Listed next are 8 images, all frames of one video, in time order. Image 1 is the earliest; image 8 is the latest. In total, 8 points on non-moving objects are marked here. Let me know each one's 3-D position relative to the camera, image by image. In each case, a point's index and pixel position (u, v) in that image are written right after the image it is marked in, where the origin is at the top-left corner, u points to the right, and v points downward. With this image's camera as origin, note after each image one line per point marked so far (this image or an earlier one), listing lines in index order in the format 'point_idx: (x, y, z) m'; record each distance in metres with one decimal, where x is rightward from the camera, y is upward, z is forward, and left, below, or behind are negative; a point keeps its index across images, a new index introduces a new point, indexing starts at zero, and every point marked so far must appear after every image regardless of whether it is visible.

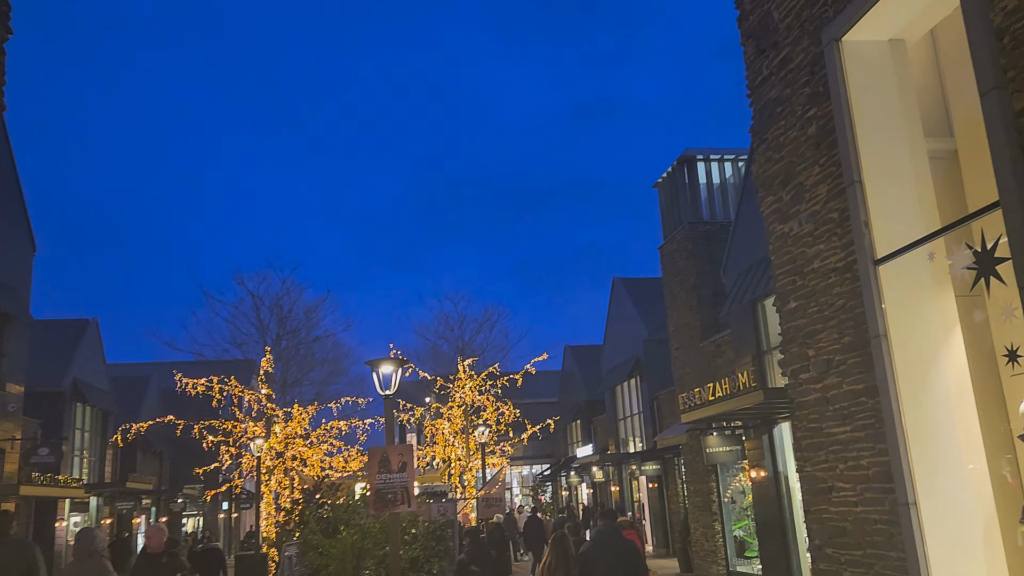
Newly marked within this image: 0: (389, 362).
0: (-1.7, -1.0, +10.9) m
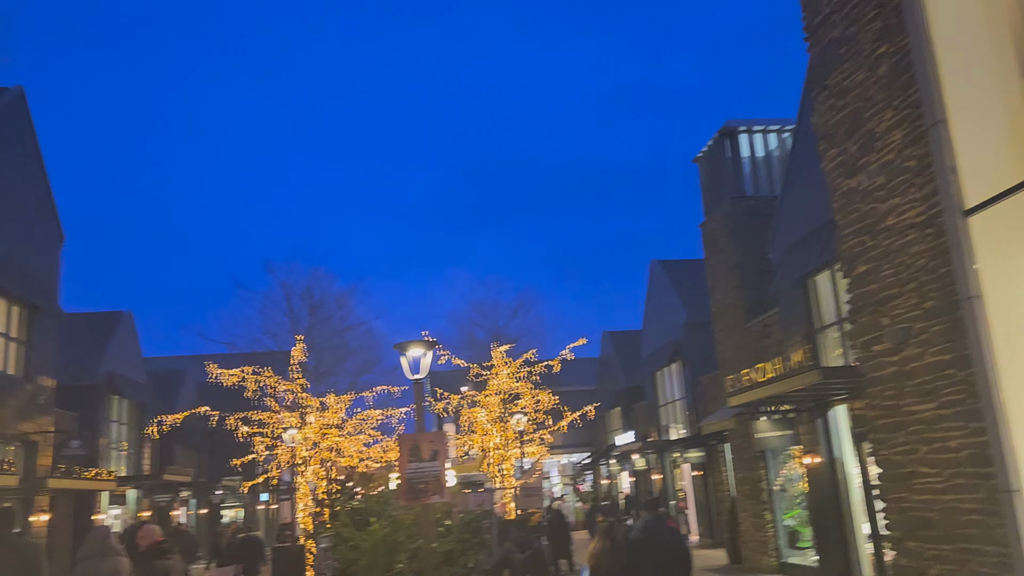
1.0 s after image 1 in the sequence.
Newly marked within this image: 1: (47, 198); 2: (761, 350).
0: (-1.2, -0.8, +10.4) m
1: (-10.5, +2.0, +17.6) m
2: (+5.0, -1.2, +15.6) m
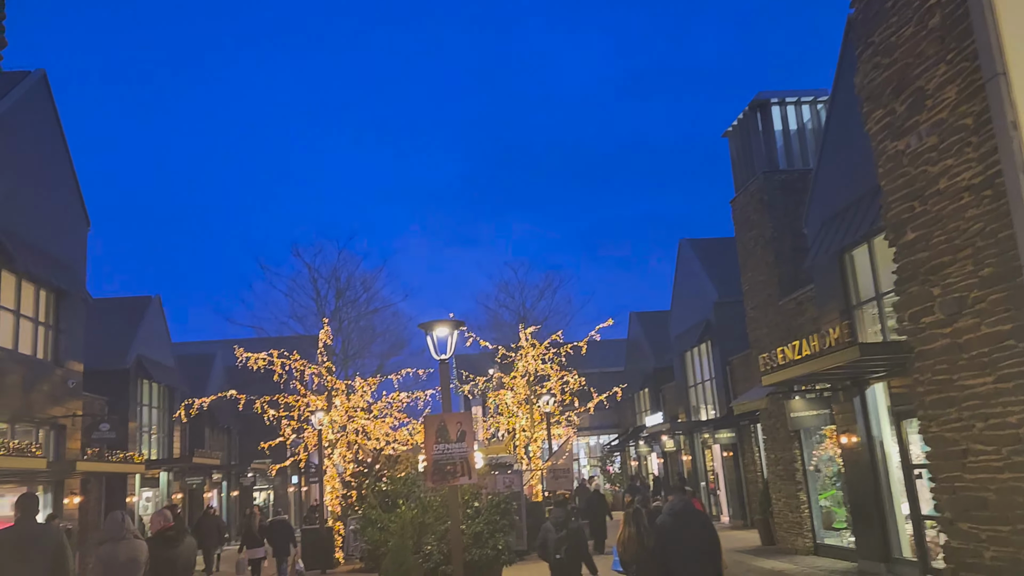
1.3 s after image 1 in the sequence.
0: (-0.9, -0.5, +10.2) m
1: (-9.9, +2.4, +17.7) m
2: (+5.5, -0.8, +15.2) m
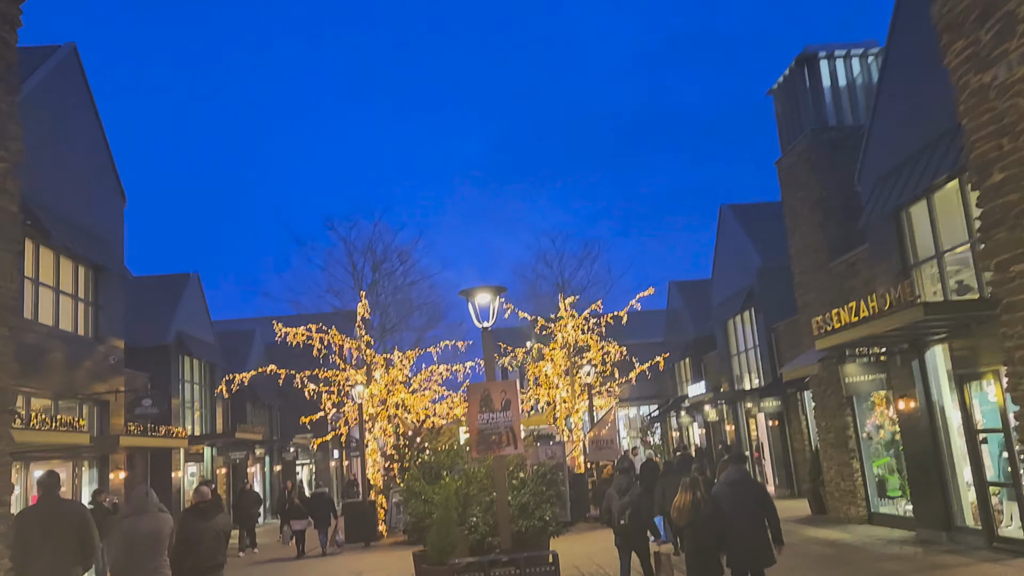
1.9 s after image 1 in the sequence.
0: (-0.3, 0.0, +9.9) m
1: (-9.1, +2.9, +17.6) m
2: (+6.2, -0.1, +14.6) m
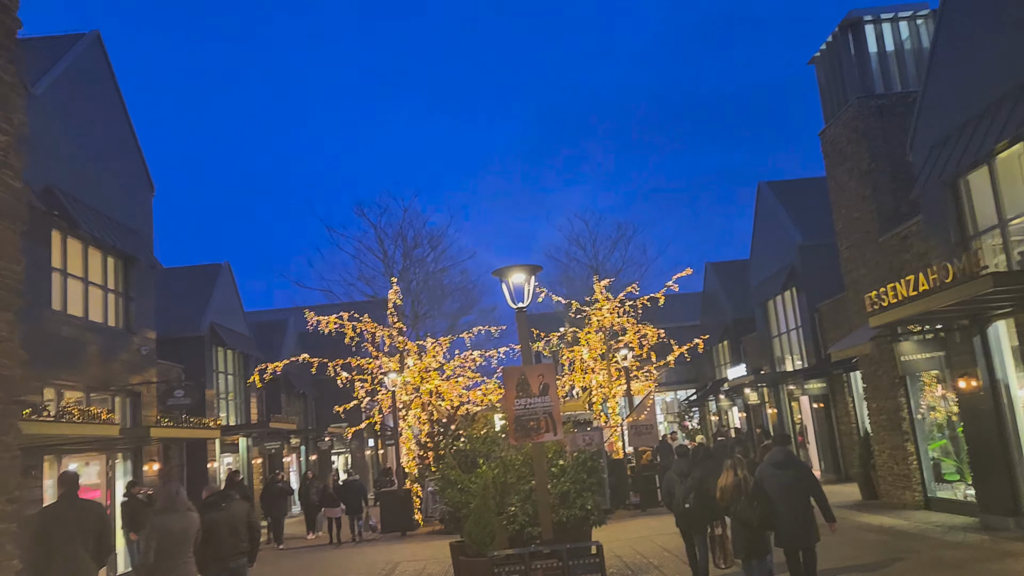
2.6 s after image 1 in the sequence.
0: (+0.1, +0.2, +9.4) m
1: (-8.4, +3.1, +17.5) m
2: (+6.8, +0.4, +13.9) m
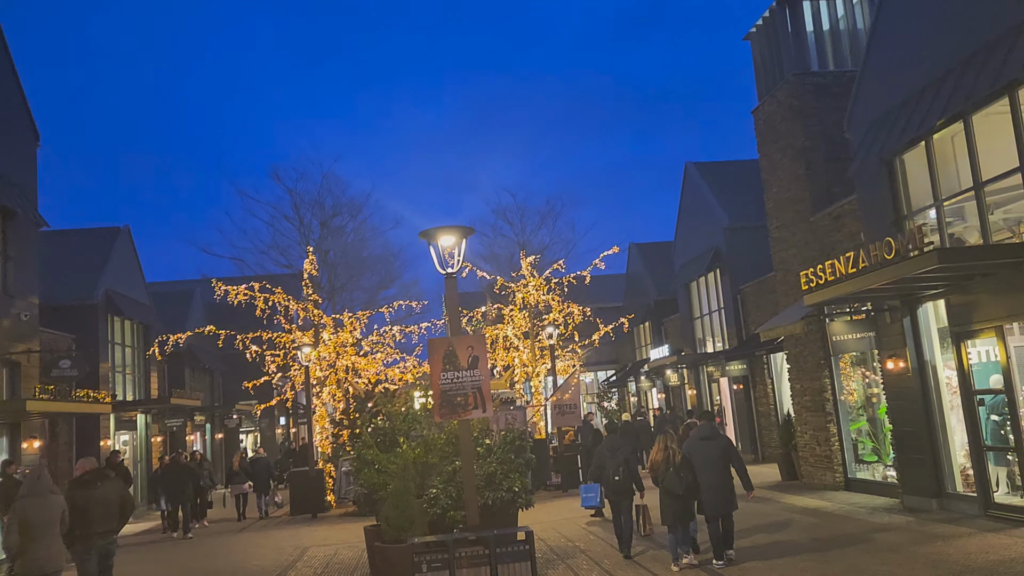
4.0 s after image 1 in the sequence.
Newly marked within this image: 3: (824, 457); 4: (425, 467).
0: (-0.7, +0.6, +8.6) m
1: (-9.9, +3.9, +15.7) m
2: (+5.6, +0.7, +13.8) m
3: (+5.8, -3.1, +14.7) m
4: (-1.1, -2.2, +9.7) m
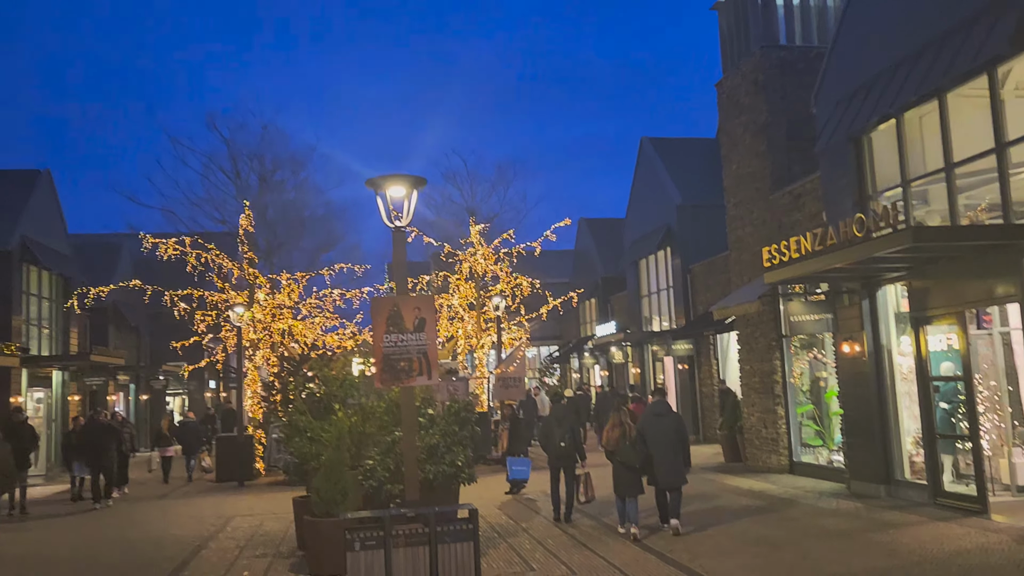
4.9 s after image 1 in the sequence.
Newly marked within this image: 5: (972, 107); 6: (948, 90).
0: (-1.1, +1.1, +7.9) m
1: (-10.6, +5.0, +14.2) m
2: (+4.7, +1.1, +13.5) m
3: (+4.7, -2.8, +14.5) m
4: (-1.7, -1.7, +9.0) m
5: (+5.6, +2.2, +9.5) m
6: (+5.5, +2.5, +9.9) m
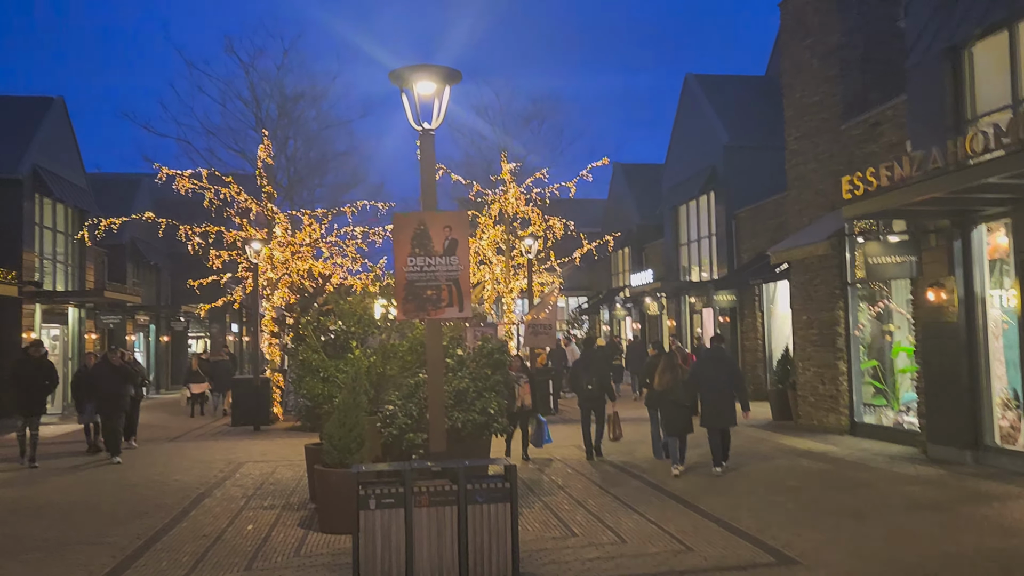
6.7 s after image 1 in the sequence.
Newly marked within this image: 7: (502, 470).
0: (-0.7, +1.8, +6.6) m
1: (-9.9, +6.3, +12.9) m
2: (+5.4, +2.0, +12.0) m
3: (+5.3, -1.8, +13.2) m
4: (-1.3, -0.9, +7.9) m
5: (+6.1, +2.8, +8.0) m
6: (+6.0, +3.1, +8.3) m
7: (-0.1, -1.4, +6.0) m
